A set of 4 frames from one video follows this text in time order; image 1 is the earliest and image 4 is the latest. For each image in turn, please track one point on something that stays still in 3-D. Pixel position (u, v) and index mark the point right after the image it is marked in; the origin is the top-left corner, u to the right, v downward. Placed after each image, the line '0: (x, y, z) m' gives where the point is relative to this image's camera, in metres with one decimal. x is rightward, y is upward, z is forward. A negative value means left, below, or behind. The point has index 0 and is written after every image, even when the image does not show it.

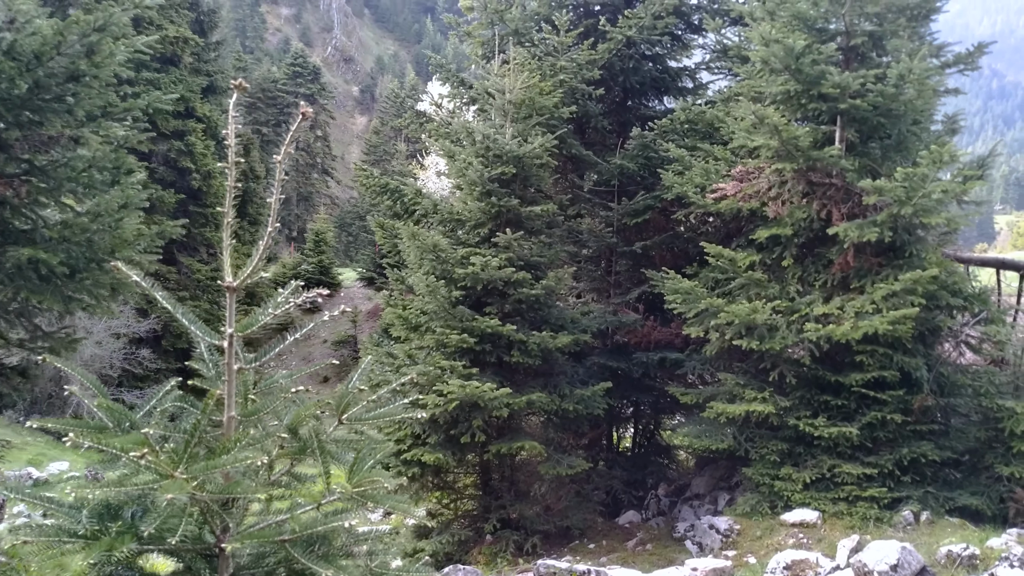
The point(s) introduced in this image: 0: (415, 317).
0: (-1.0, -0.3, +8.5) m
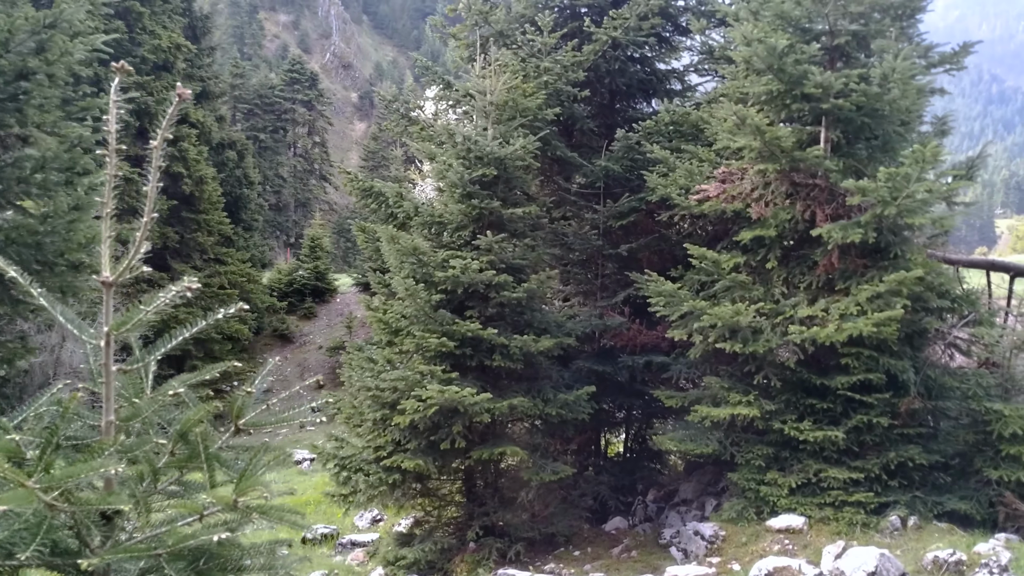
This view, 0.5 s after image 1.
0: (-1.1, -0.3, +8.4) m
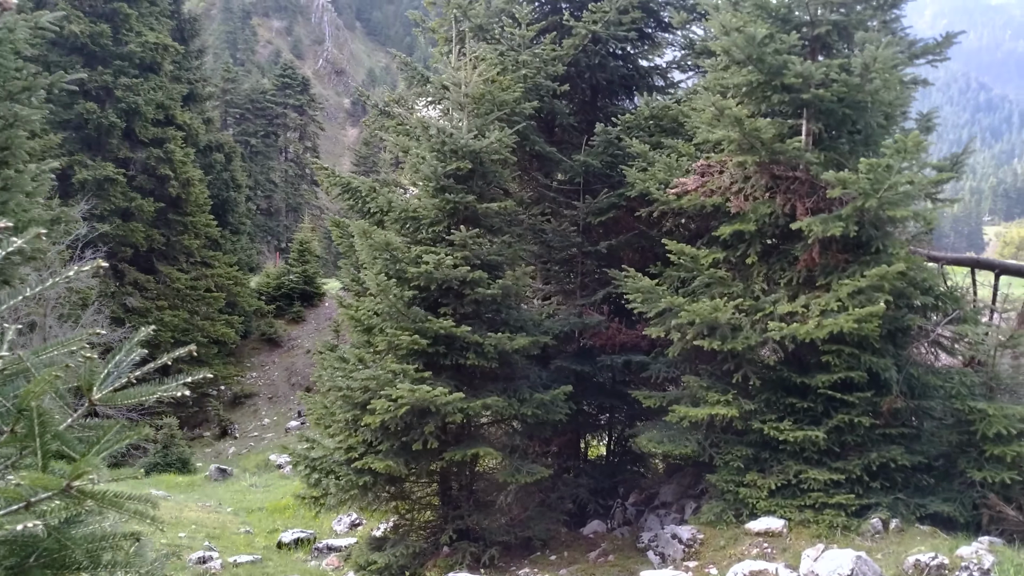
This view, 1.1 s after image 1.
0: (-1.4, -0.3, +8.2) m
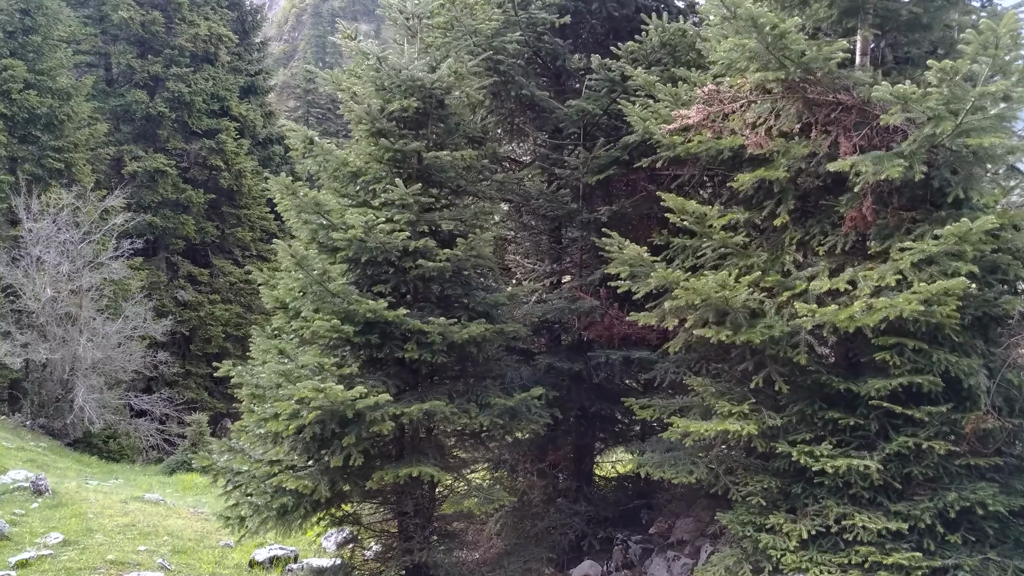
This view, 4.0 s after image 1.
0: (-1.7, -0.1, +6.5) m
